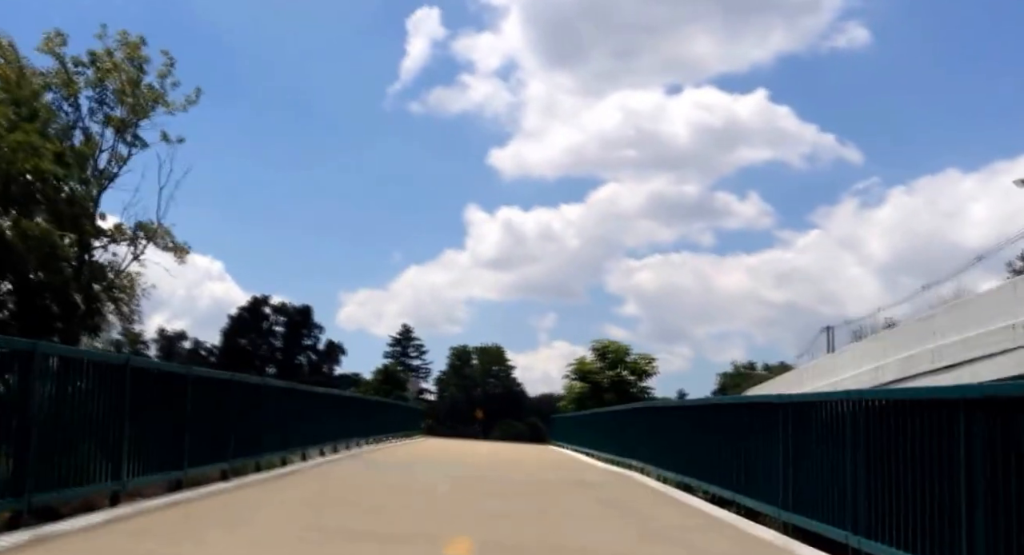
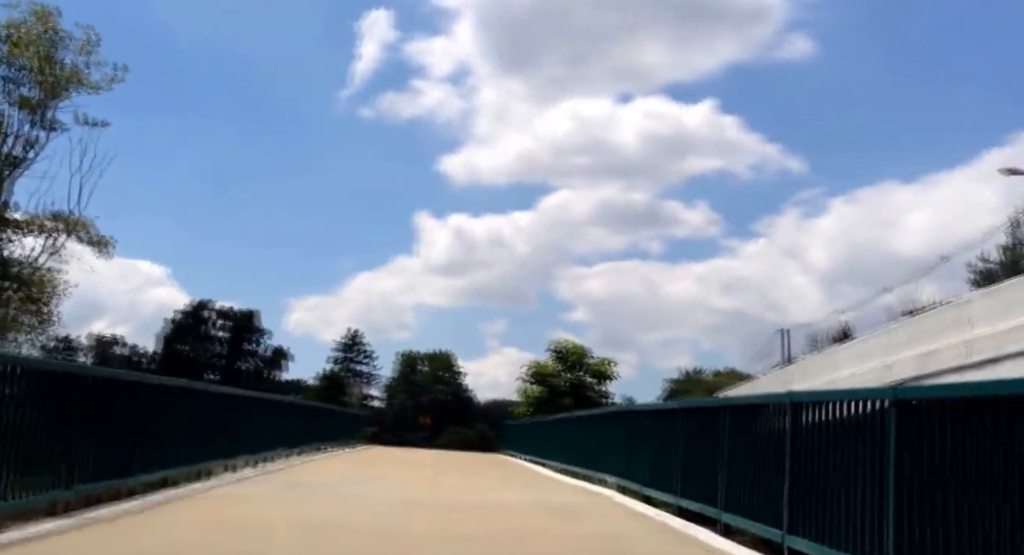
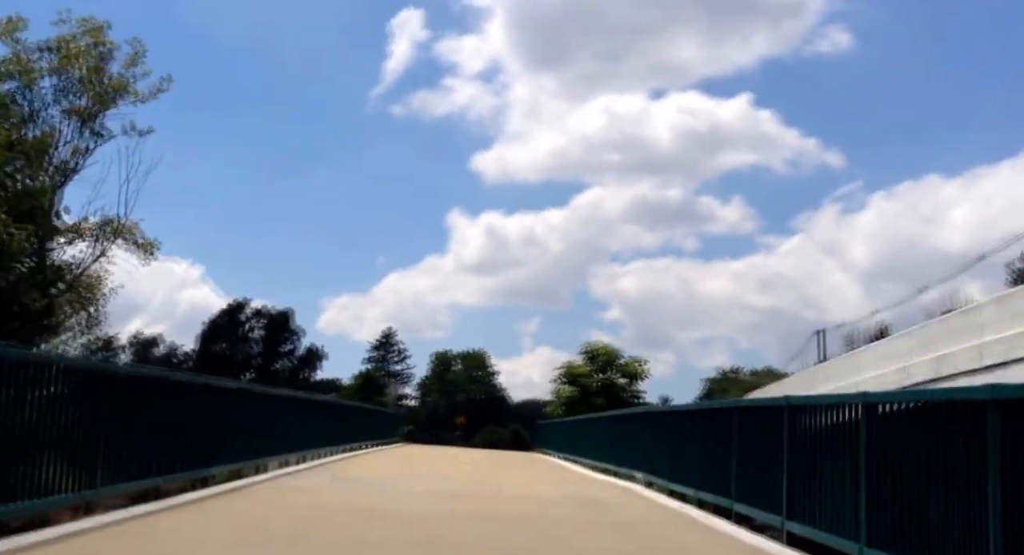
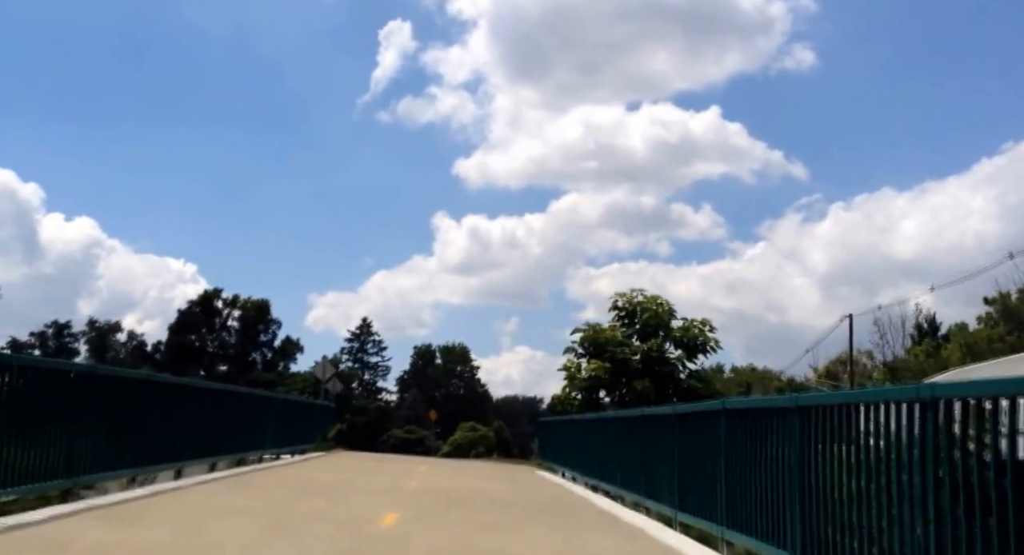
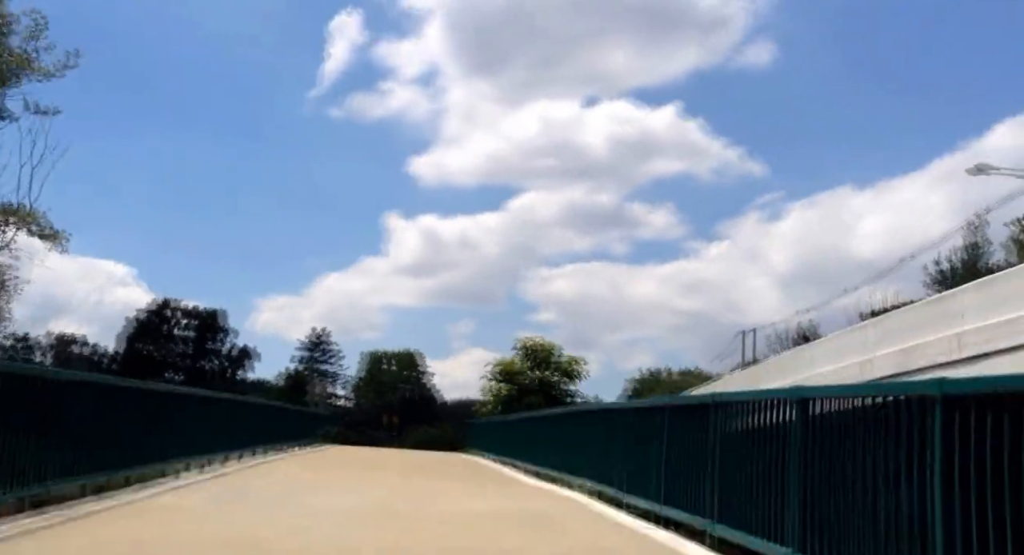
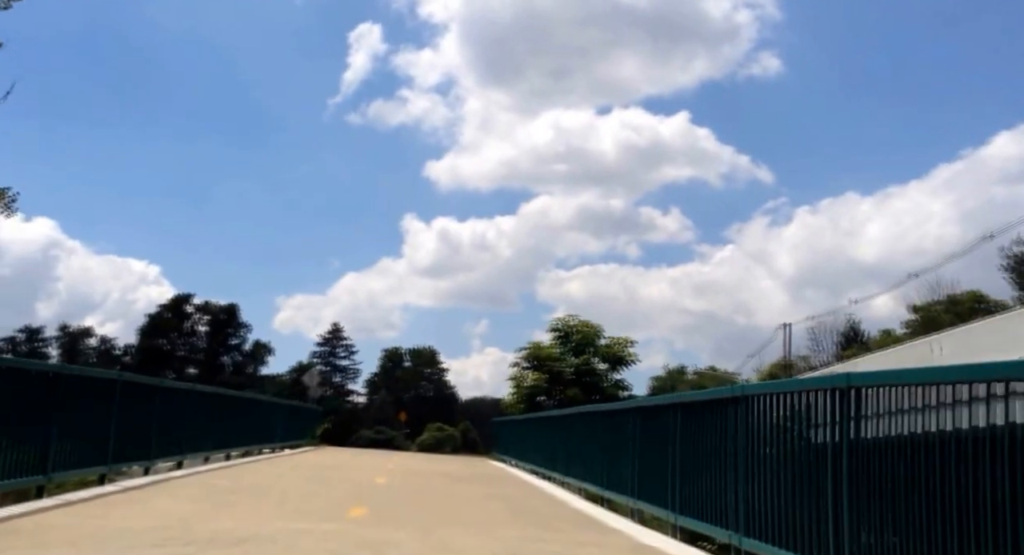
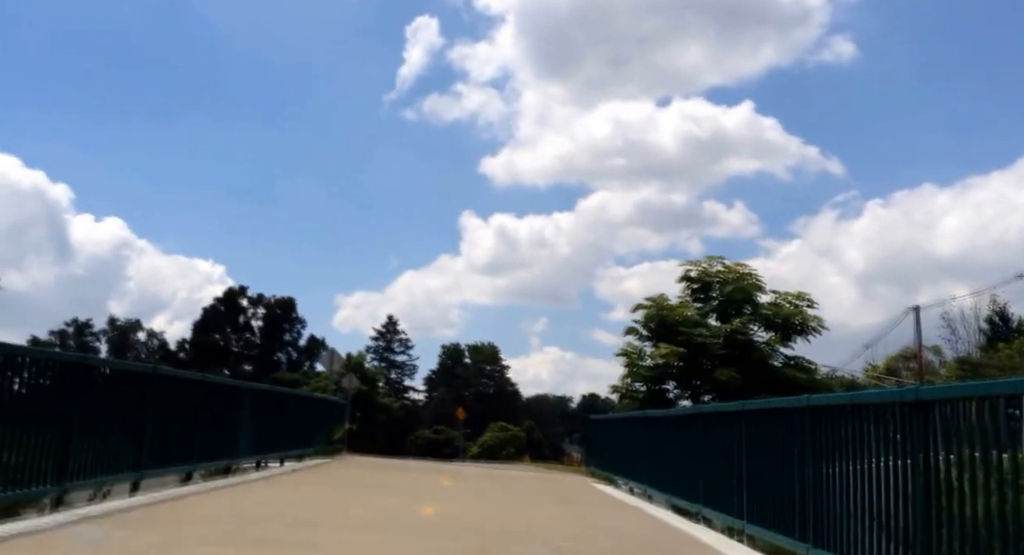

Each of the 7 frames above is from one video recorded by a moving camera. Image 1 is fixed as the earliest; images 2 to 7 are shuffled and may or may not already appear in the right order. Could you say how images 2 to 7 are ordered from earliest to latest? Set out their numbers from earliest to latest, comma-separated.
3, 2, 5, 6, 4, 7
